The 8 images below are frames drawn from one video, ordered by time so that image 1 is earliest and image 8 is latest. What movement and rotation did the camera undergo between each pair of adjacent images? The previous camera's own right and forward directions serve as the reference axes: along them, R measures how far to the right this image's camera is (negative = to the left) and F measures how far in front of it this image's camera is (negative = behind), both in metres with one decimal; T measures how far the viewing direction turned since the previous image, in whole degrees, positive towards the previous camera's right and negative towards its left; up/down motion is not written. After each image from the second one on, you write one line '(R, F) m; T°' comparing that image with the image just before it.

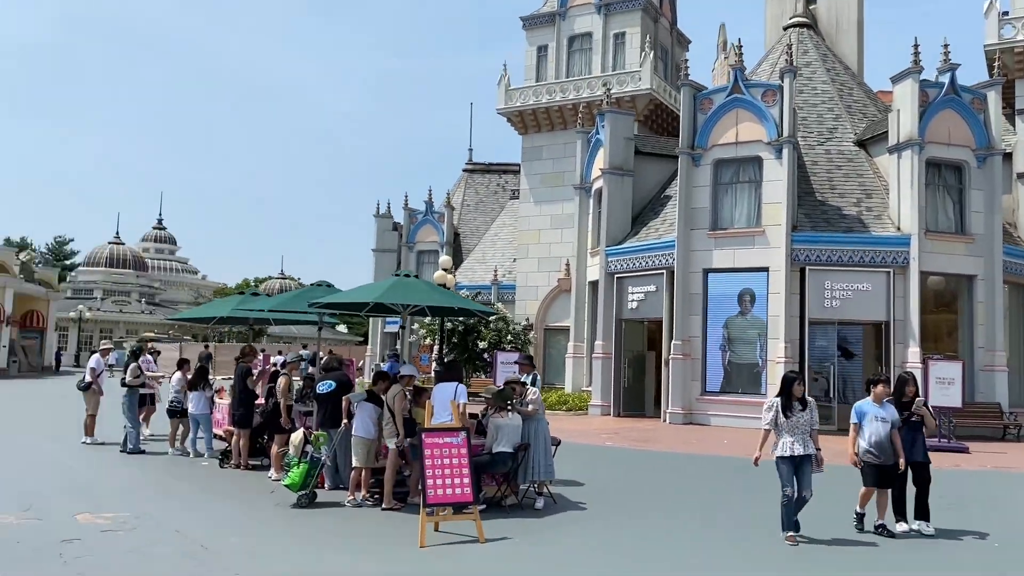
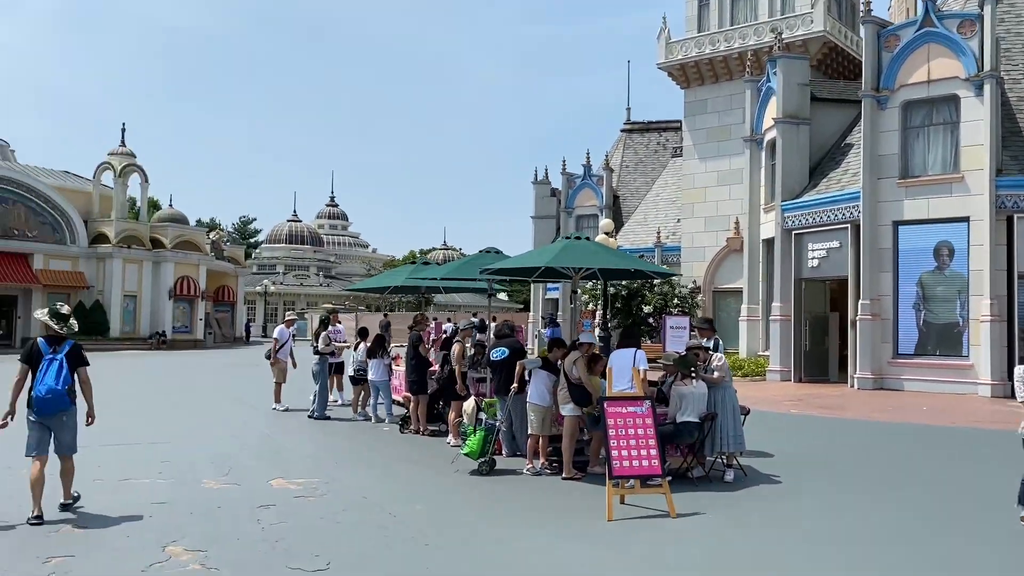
(-0.2, +0.4) m; -11°
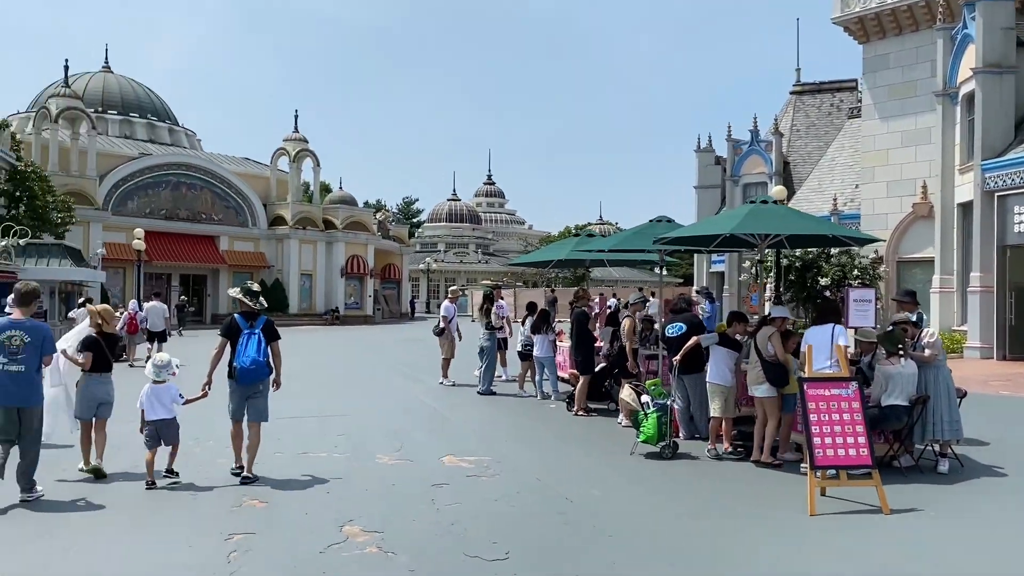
(-0.2, +0.5) m; -10°
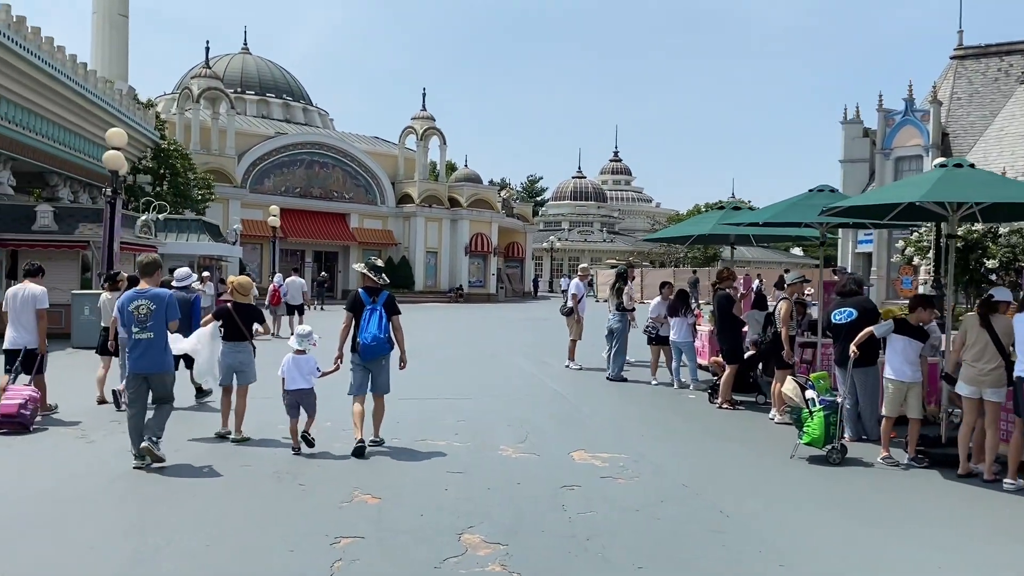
(-0.2, +0.9) m; -8°
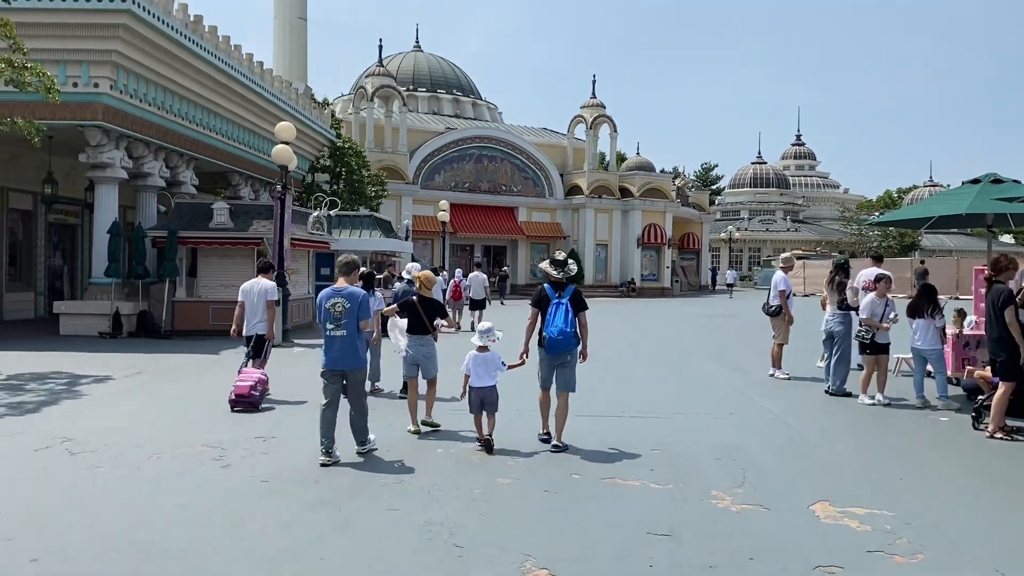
(-0.3, +1.6) m; -11°
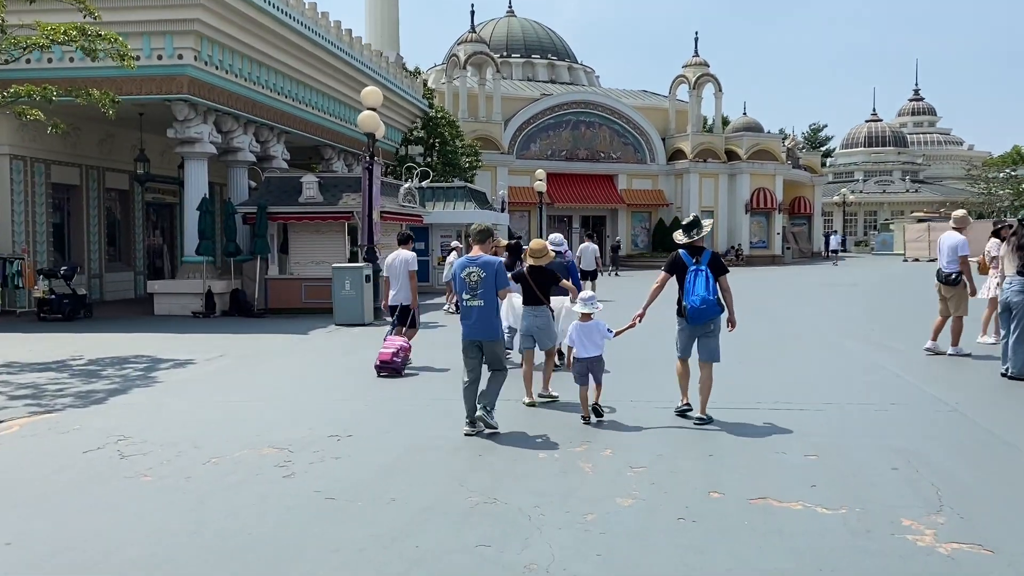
(-0.1, +1.3) m; -7°
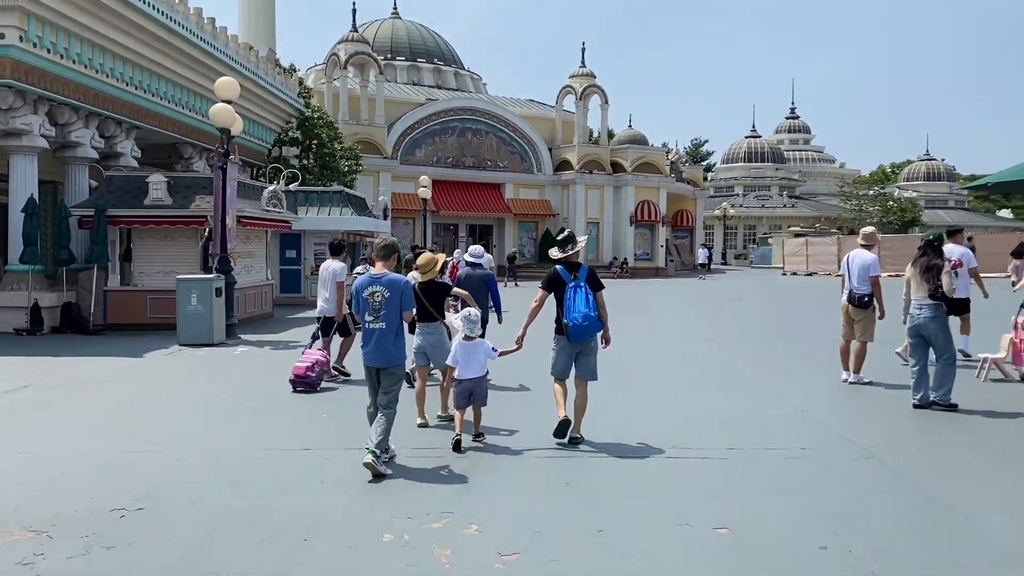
(+0.3, +1.3) m; +7°
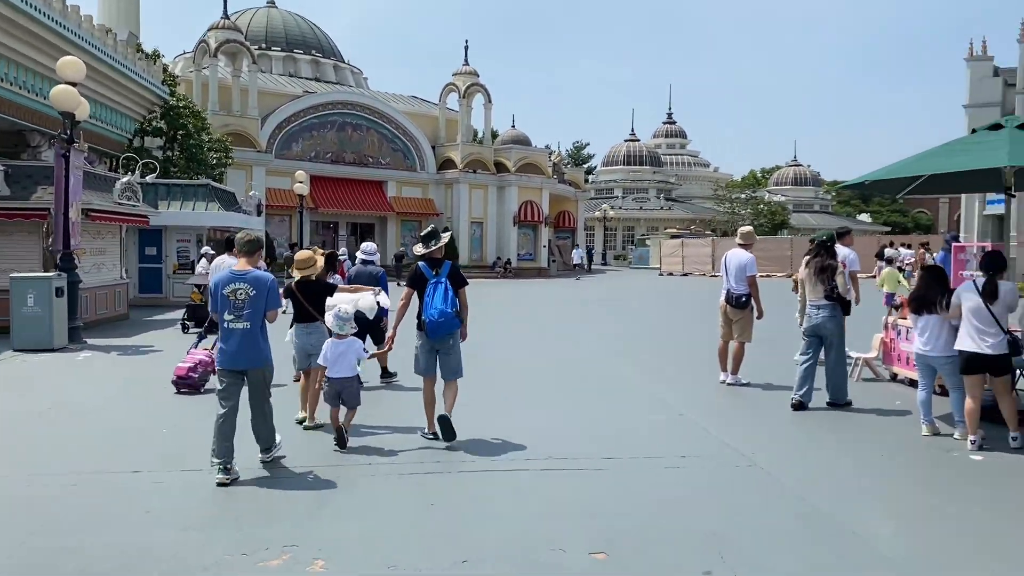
(+0.1, +0.5) m; +8°
